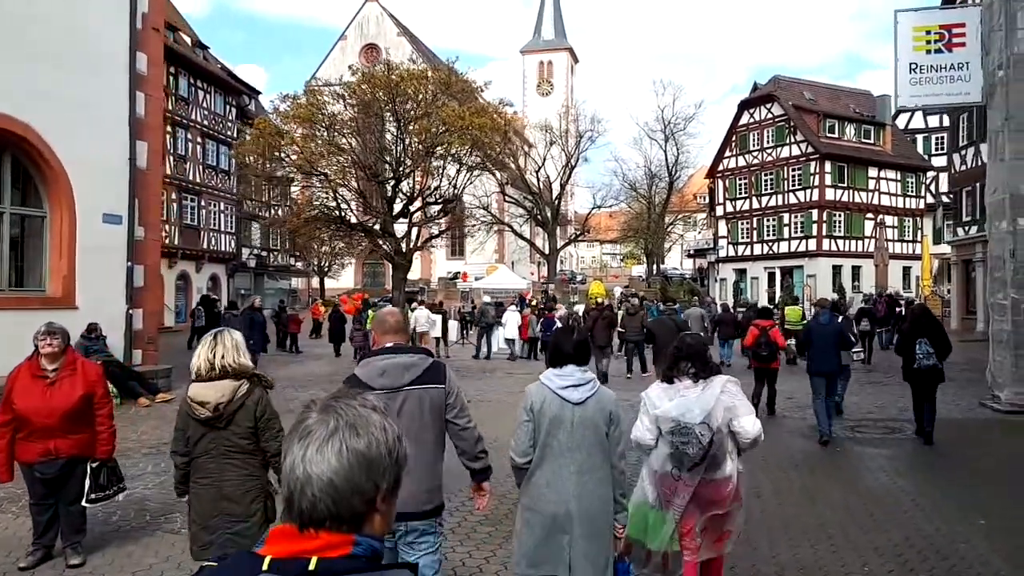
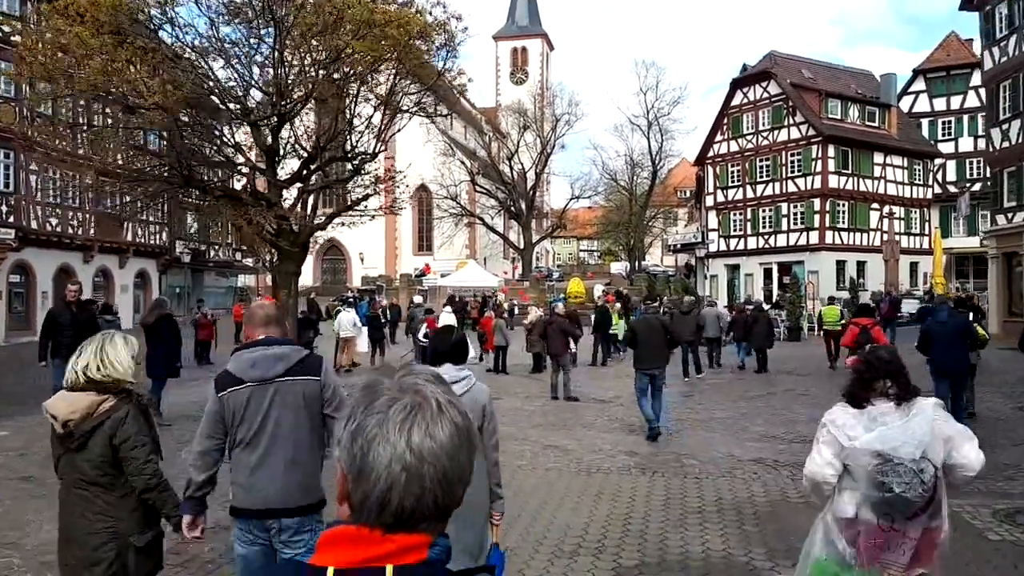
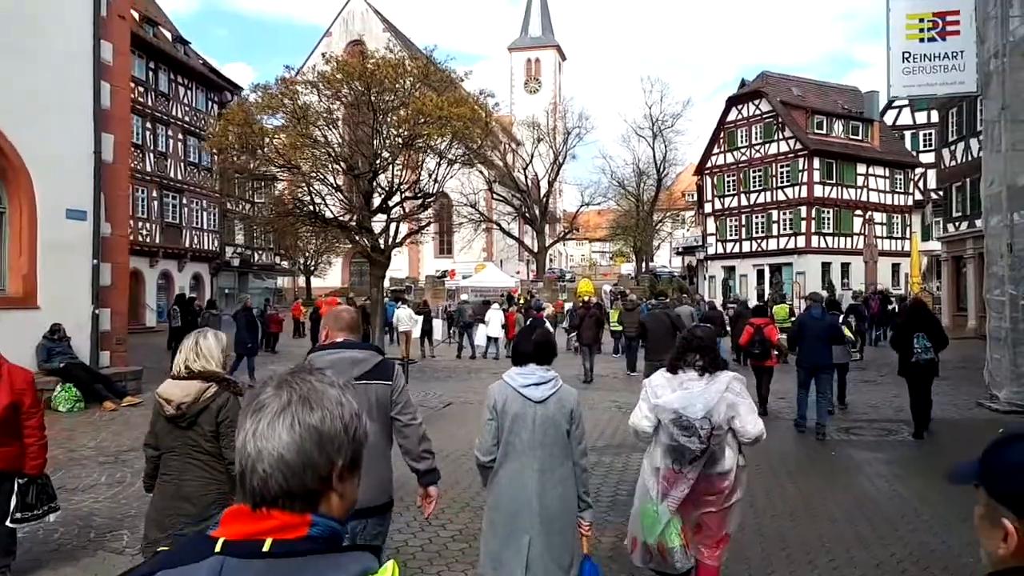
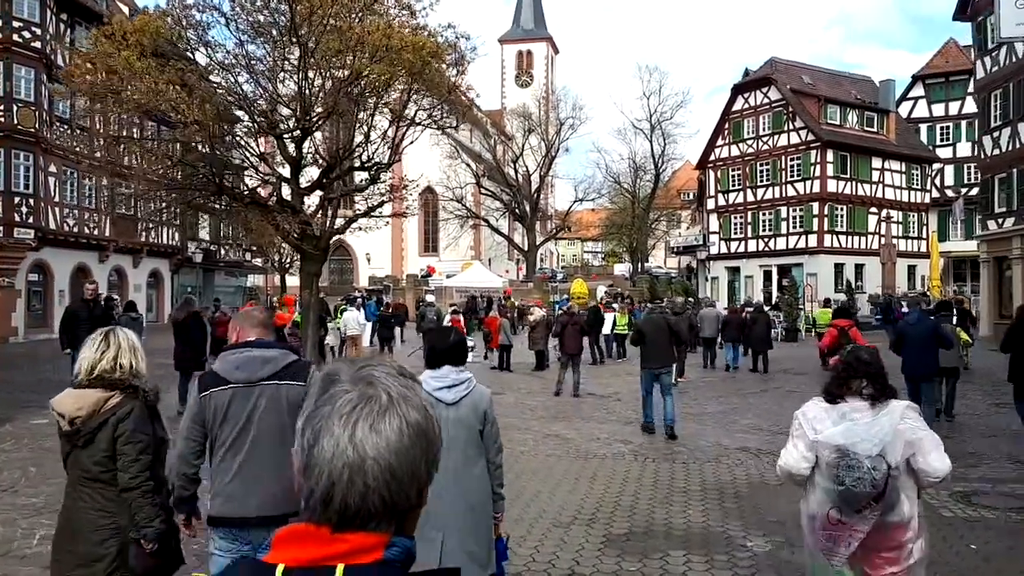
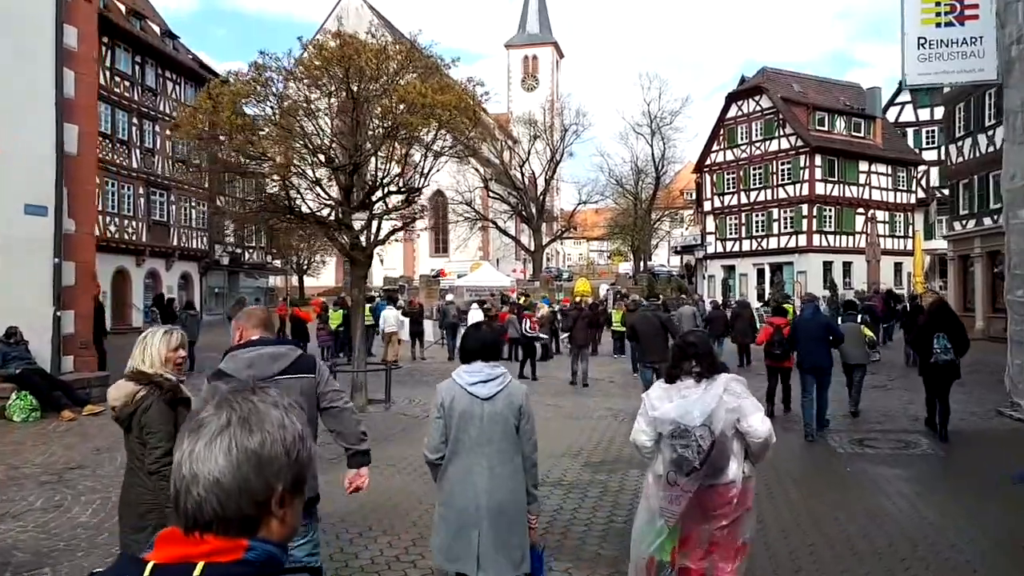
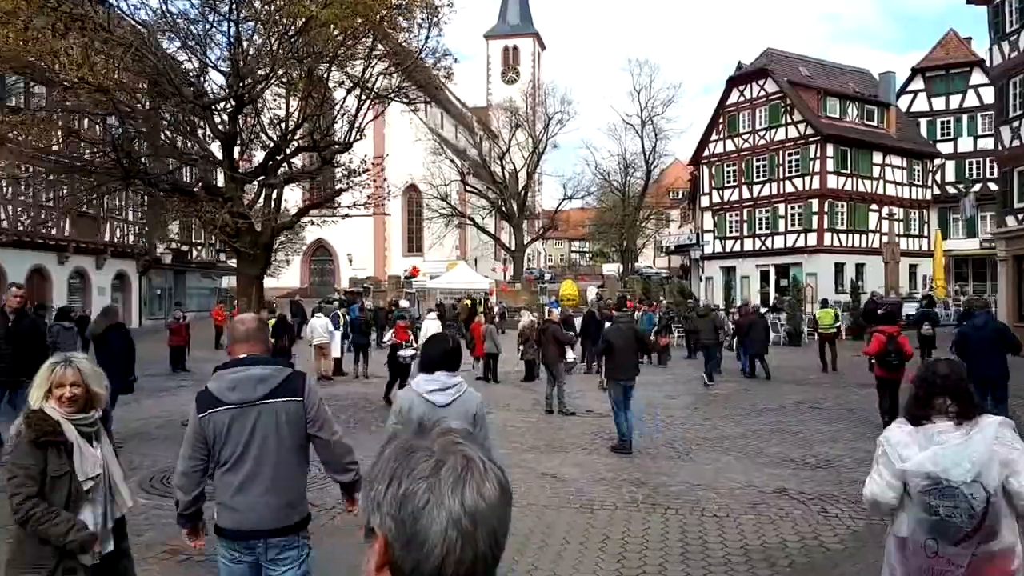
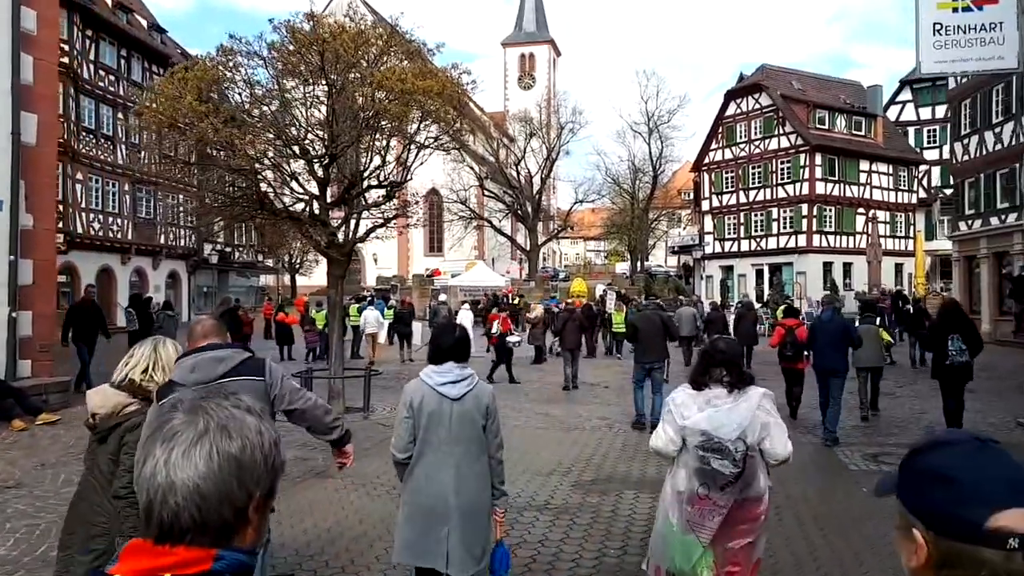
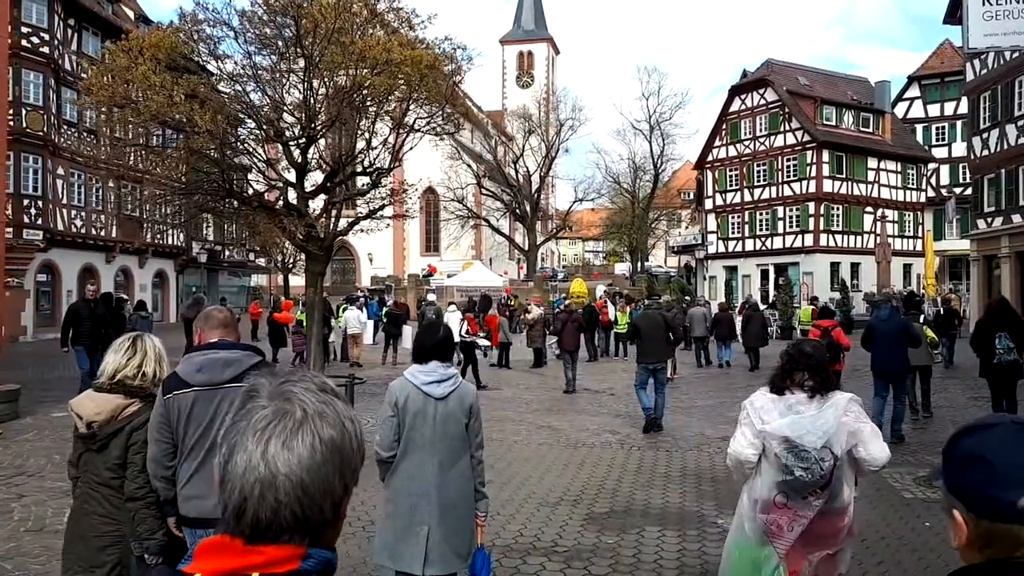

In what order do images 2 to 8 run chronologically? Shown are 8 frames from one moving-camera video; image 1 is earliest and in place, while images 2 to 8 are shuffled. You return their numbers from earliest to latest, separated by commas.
3, 5, 7, 8, 4, 2, 6
